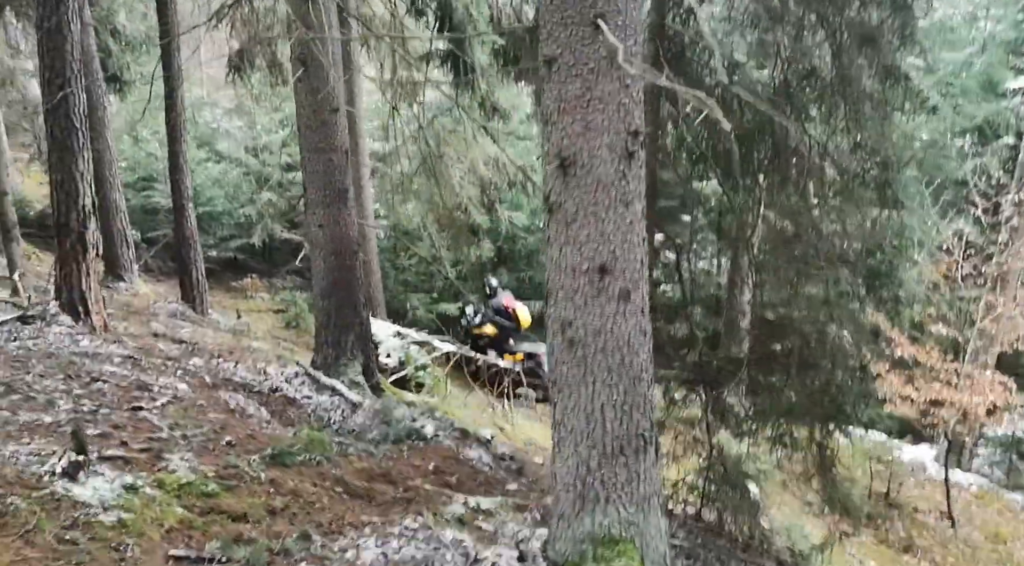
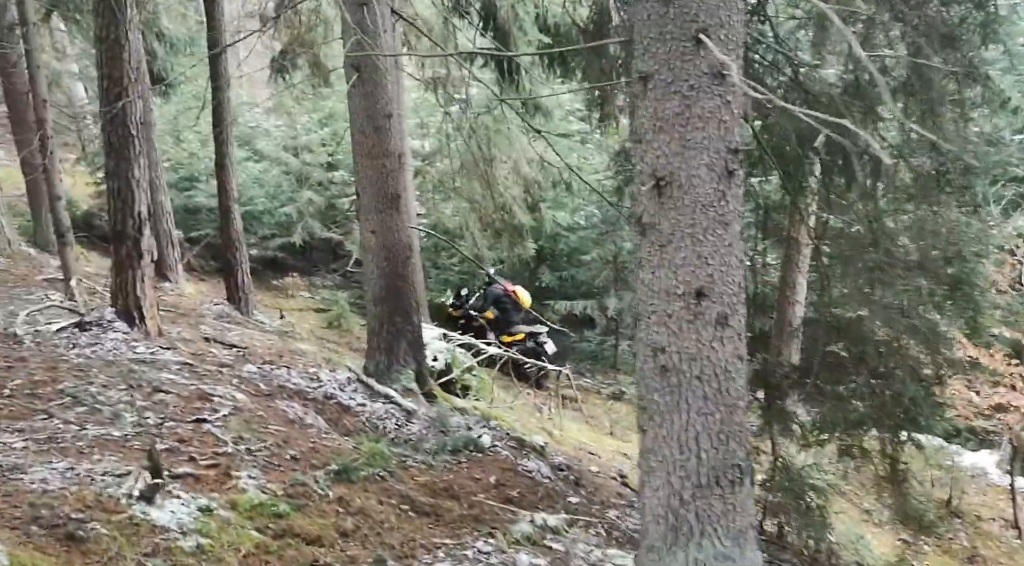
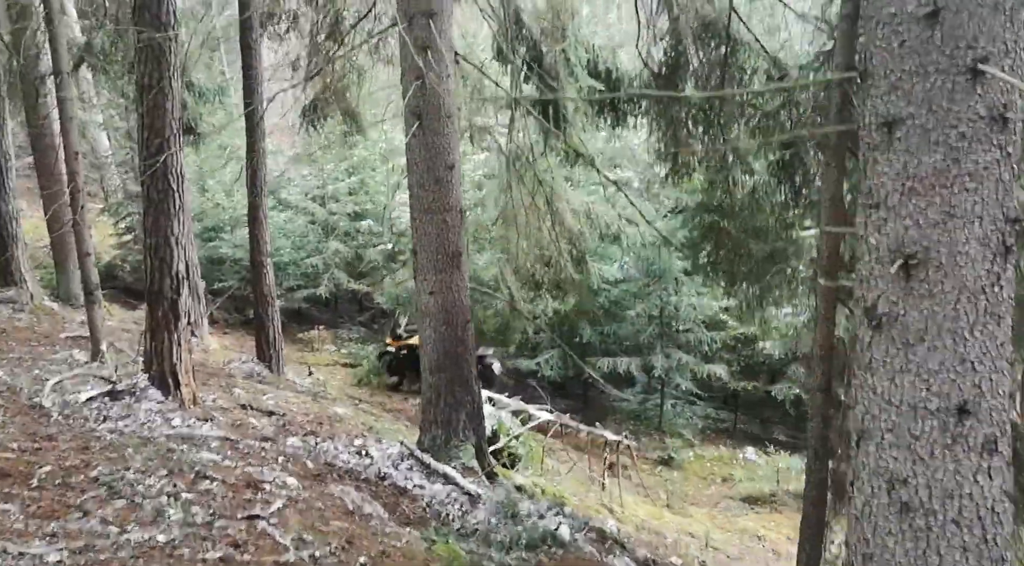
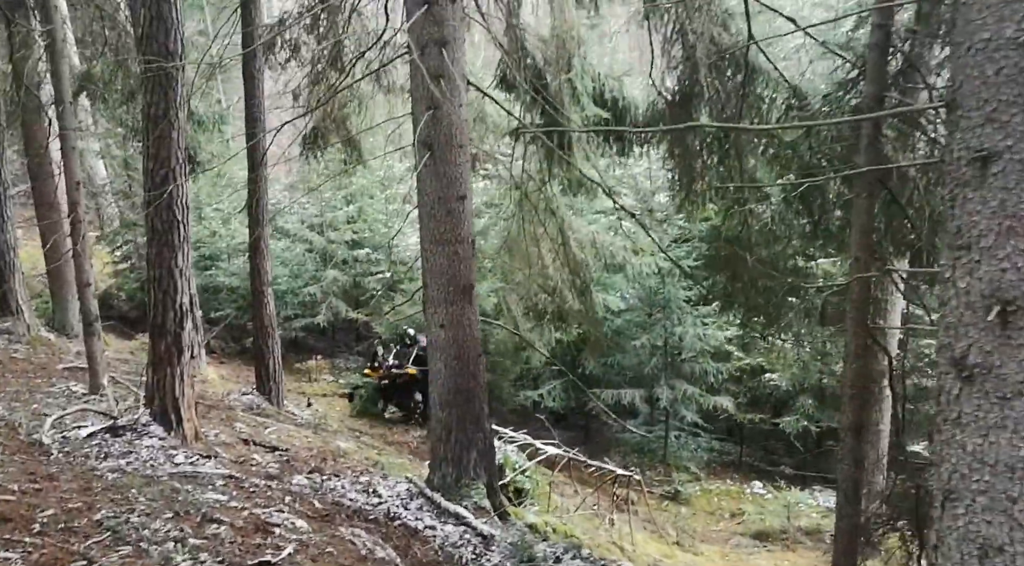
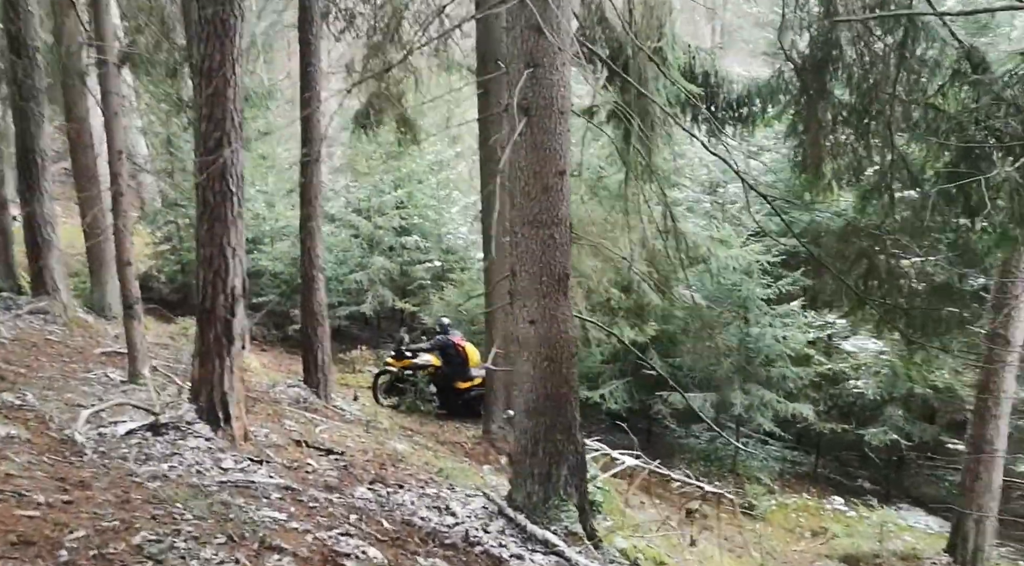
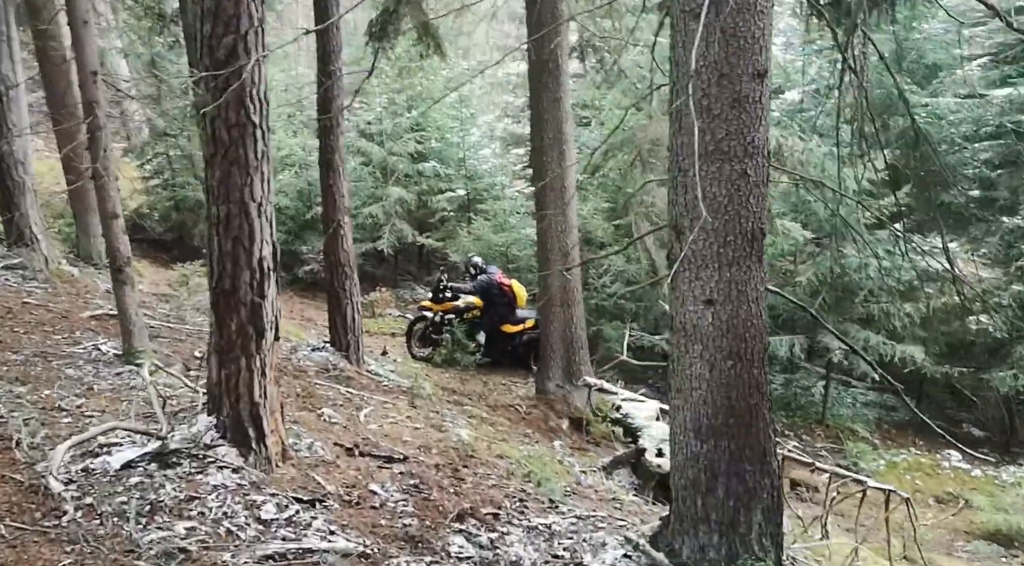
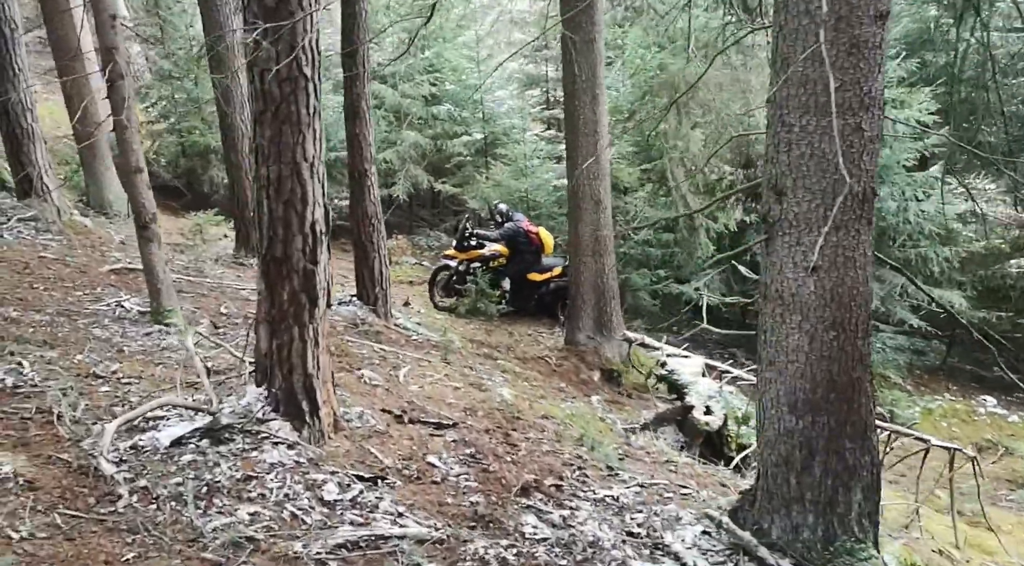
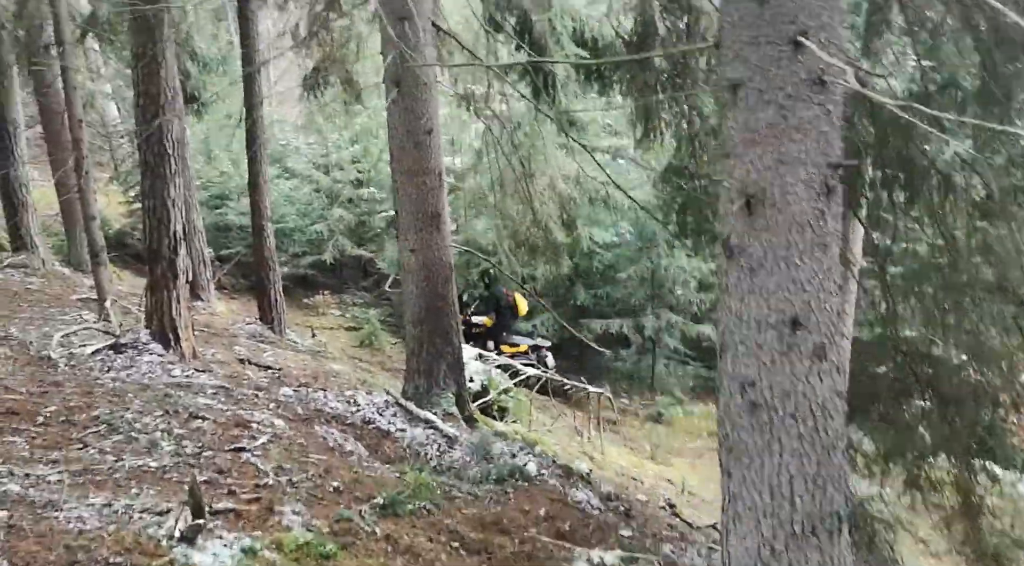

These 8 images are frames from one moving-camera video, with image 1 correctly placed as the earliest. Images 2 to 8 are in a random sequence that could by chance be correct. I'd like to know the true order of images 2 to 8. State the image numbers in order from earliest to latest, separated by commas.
2, 8, 3, 4, 5, 6, 7
